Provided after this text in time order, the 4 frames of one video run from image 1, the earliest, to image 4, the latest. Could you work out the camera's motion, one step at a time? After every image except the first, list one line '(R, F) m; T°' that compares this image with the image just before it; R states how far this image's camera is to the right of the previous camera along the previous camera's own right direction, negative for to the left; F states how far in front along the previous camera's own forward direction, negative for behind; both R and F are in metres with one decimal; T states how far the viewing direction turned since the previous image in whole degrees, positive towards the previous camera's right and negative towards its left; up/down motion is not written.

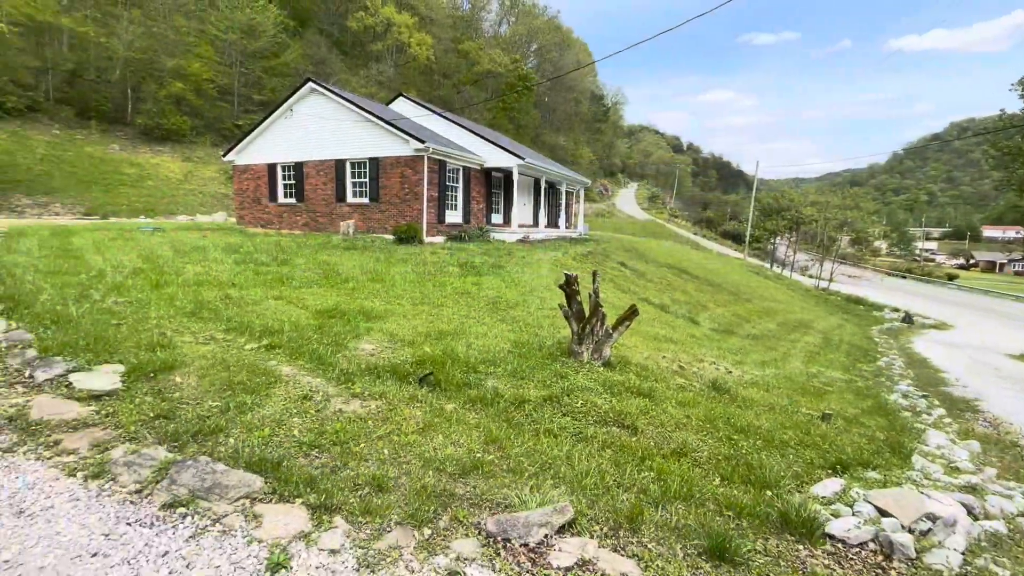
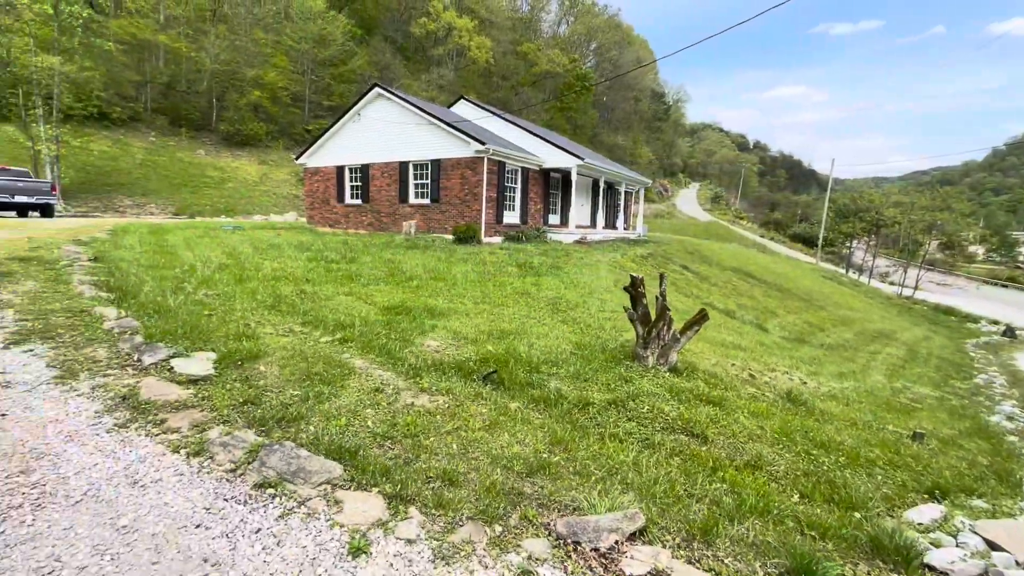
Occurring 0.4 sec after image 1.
(-0.1, 0.0) m; -6°
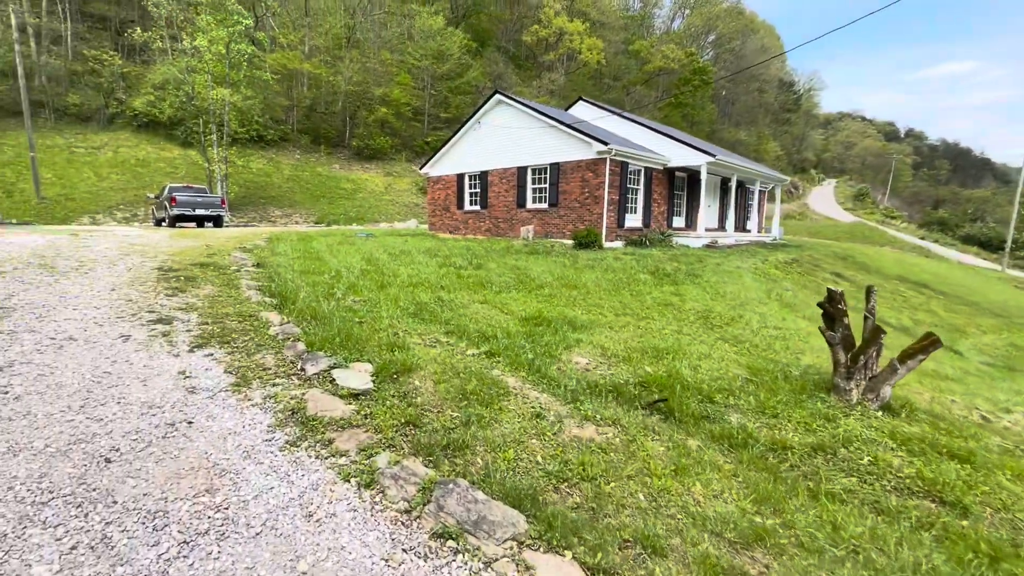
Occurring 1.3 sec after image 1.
(-0.5, +0.4) m; -12°
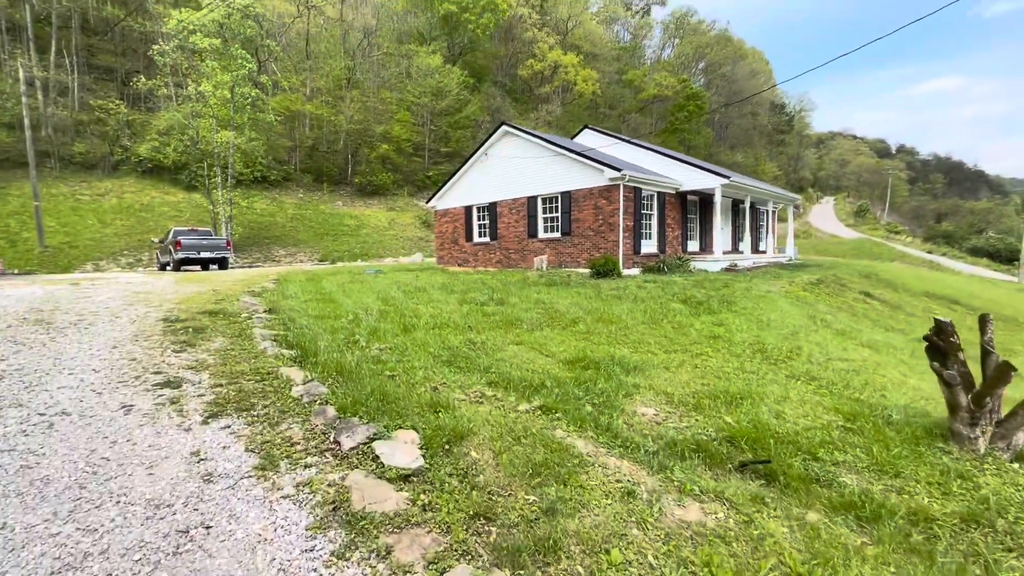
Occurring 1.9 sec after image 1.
(-0.4, +0.5) m; 0°
